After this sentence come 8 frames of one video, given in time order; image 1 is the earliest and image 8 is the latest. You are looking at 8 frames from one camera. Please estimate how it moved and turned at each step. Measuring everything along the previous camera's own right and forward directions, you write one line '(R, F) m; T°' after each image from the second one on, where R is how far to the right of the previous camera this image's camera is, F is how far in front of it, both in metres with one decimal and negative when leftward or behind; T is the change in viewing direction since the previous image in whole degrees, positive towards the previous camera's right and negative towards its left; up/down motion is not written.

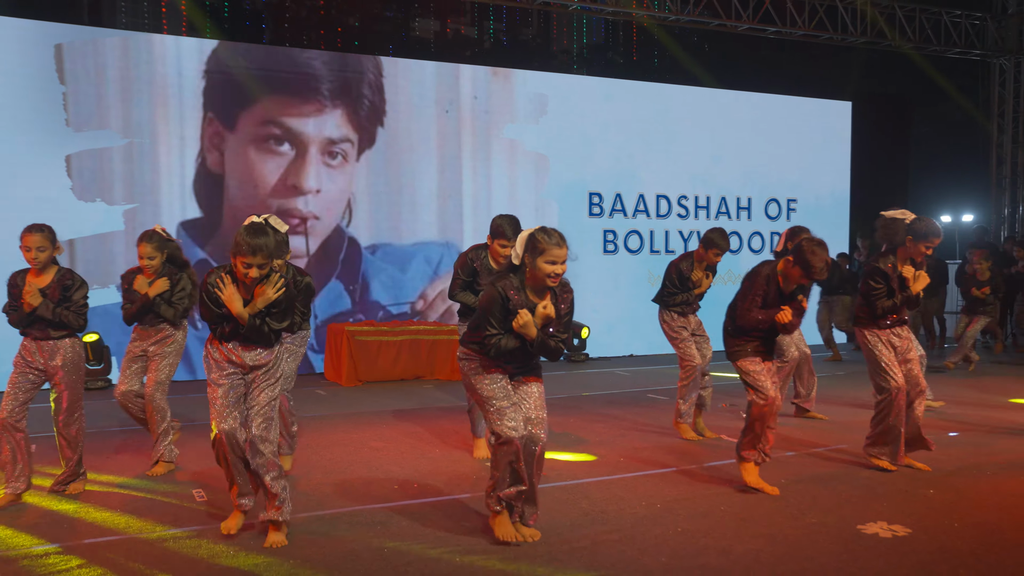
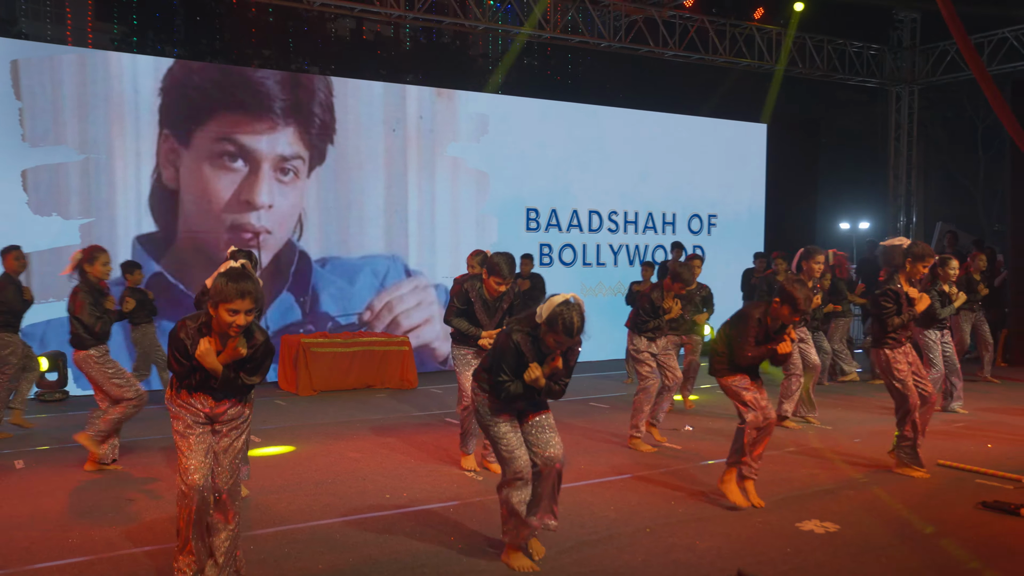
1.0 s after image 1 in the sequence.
(-0.4, -0.6) m; +6°
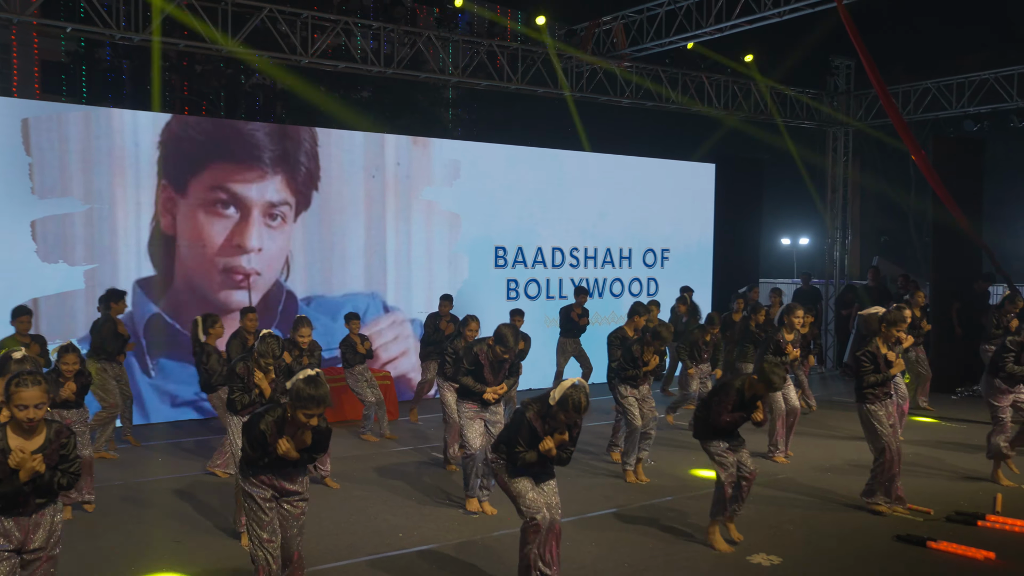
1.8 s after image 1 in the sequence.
(-0.3, -0.9) m; +3°
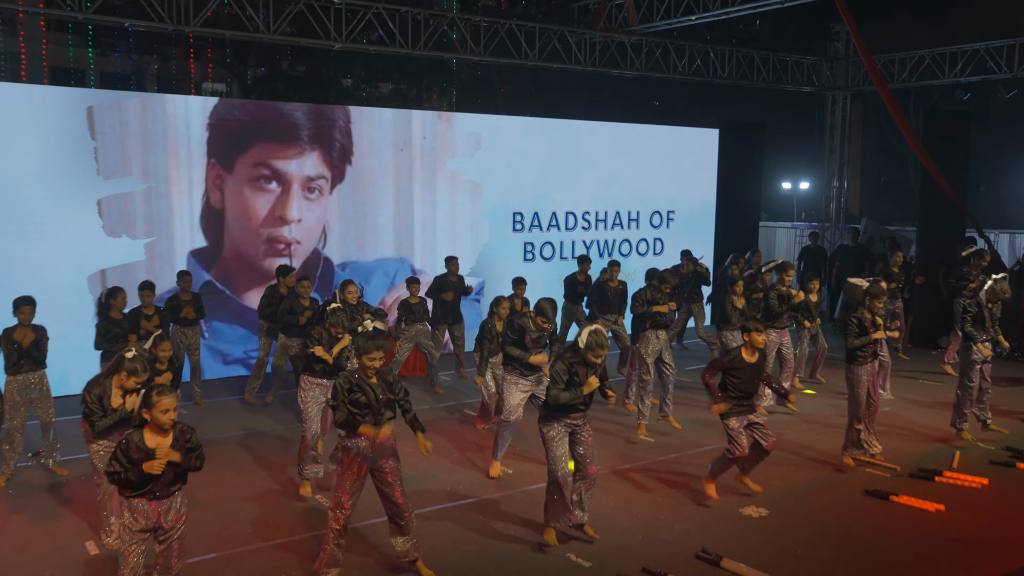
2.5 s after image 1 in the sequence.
(-0.2, -1.0) m; 0°
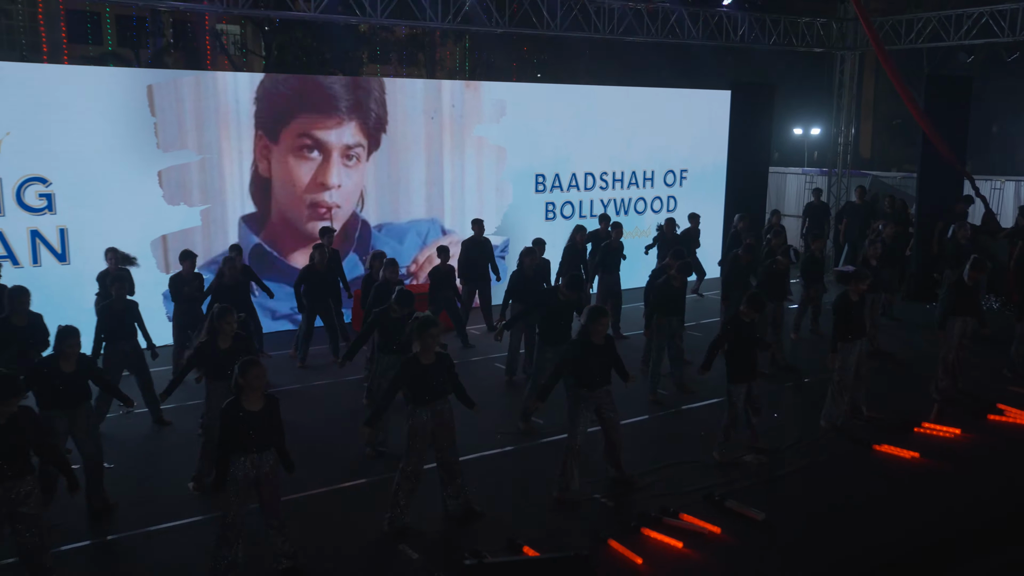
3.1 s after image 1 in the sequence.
(-0.2, -1.0) m; -1°
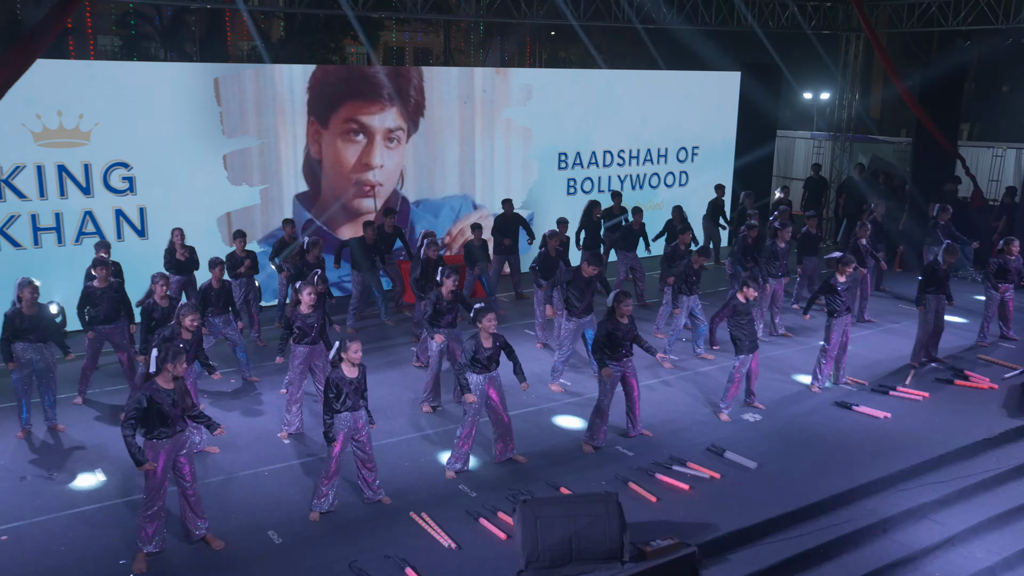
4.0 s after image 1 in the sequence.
(-0.3, -1.4) m; -1°
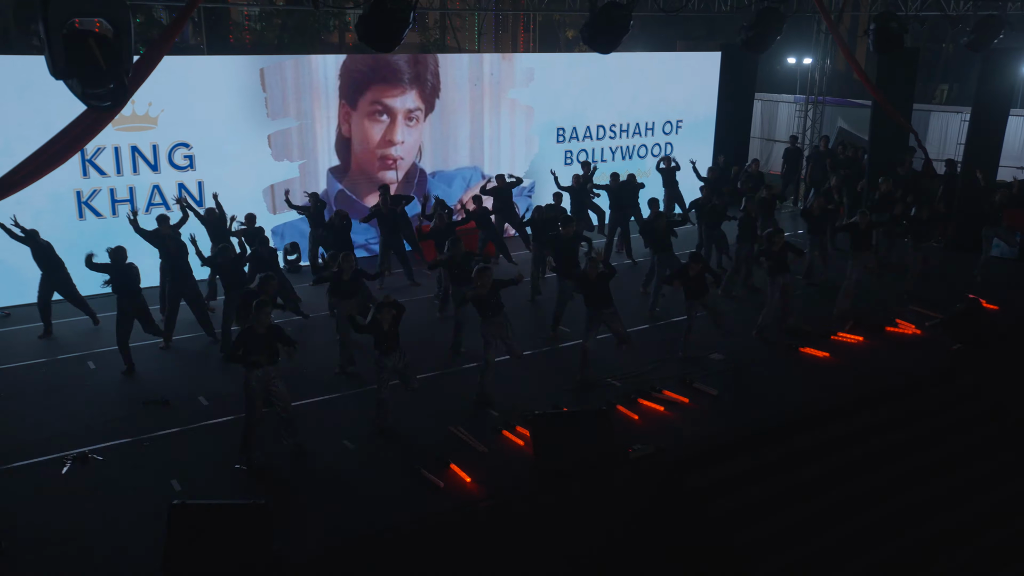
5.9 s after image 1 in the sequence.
(-0.2, -2.1) m; 0°
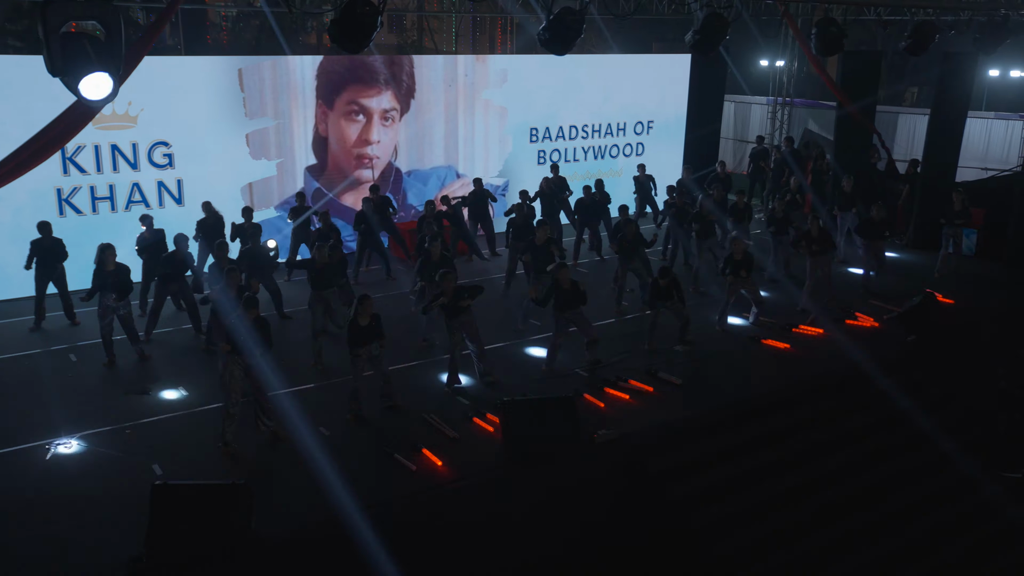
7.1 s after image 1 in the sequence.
(+0.1, -0.4) m; +1°
